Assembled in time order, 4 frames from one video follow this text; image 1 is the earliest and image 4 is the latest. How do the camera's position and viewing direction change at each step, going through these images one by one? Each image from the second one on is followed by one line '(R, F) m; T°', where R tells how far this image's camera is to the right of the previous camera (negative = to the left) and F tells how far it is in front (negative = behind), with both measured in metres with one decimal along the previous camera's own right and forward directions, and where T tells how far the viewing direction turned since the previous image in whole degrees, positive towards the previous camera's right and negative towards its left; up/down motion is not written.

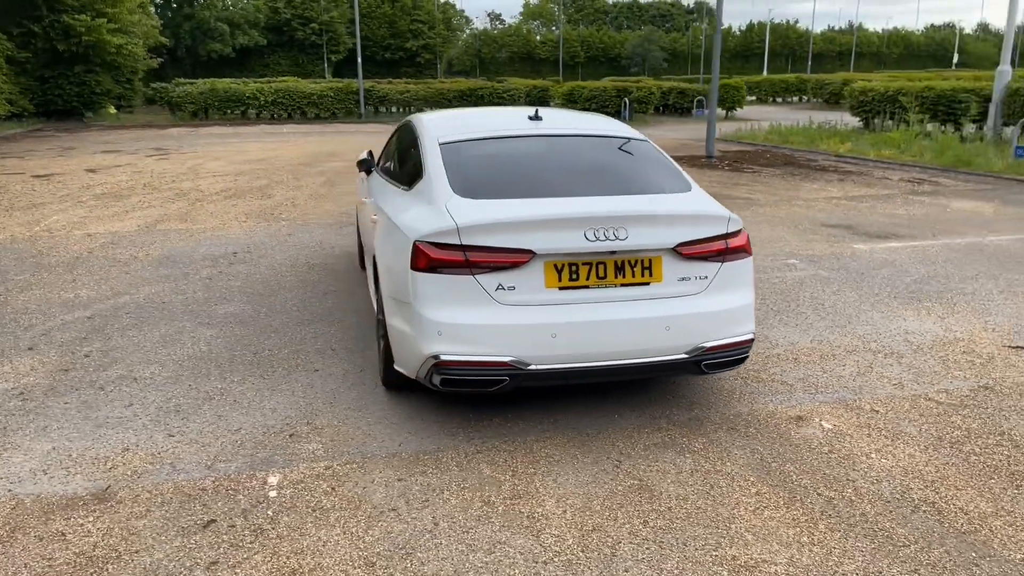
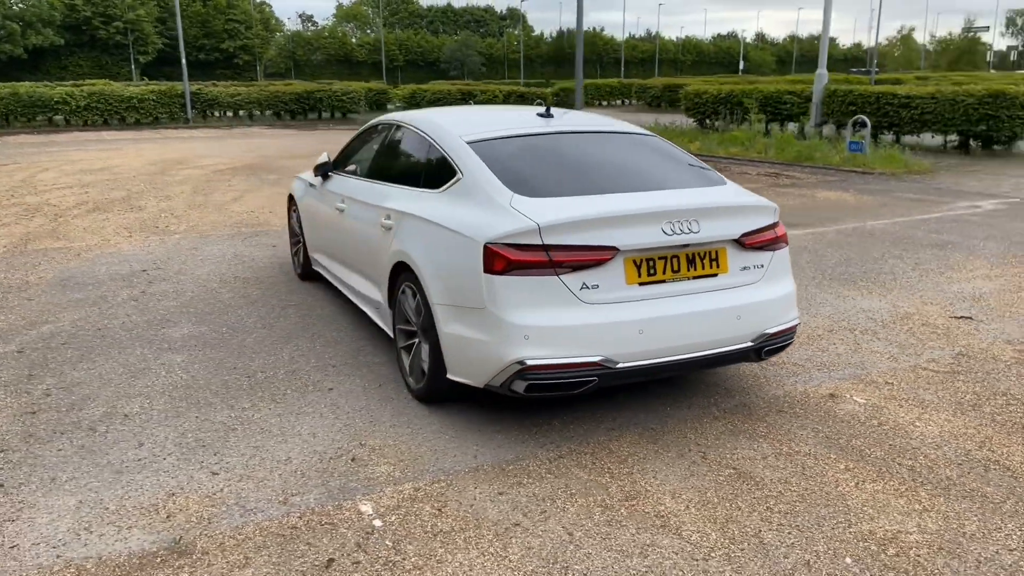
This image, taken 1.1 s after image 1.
(-1.1, +0.2) m; +12°
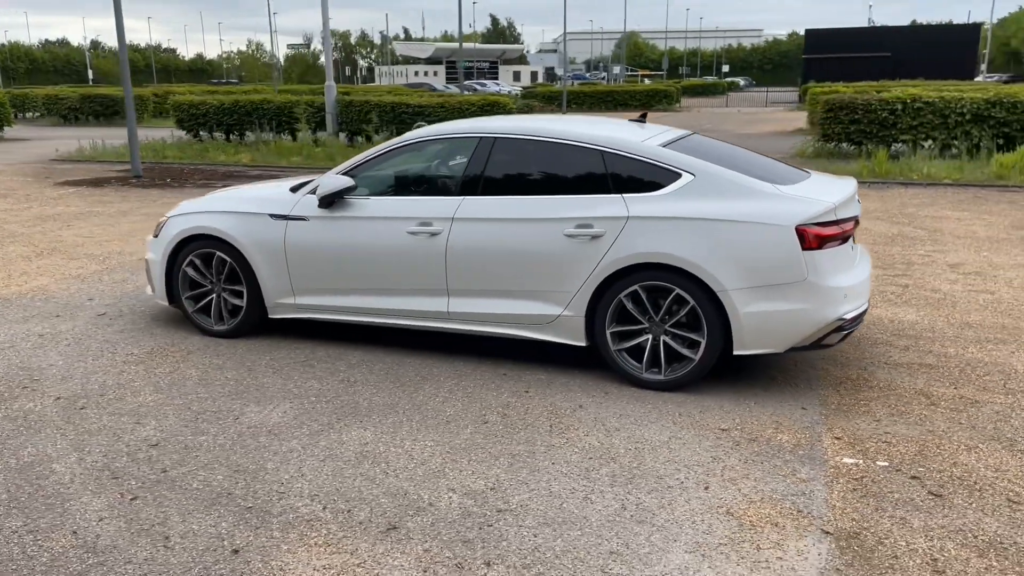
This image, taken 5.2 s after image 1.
(-4.2, +1.5) m; +42°
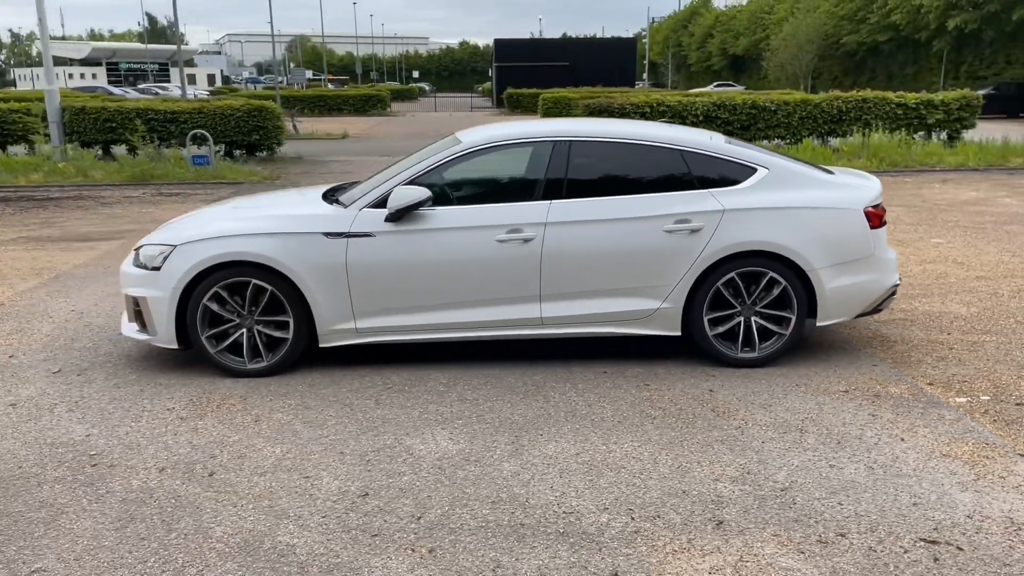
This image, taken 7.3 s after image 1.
(-2.4, +0.5) m; +21°
